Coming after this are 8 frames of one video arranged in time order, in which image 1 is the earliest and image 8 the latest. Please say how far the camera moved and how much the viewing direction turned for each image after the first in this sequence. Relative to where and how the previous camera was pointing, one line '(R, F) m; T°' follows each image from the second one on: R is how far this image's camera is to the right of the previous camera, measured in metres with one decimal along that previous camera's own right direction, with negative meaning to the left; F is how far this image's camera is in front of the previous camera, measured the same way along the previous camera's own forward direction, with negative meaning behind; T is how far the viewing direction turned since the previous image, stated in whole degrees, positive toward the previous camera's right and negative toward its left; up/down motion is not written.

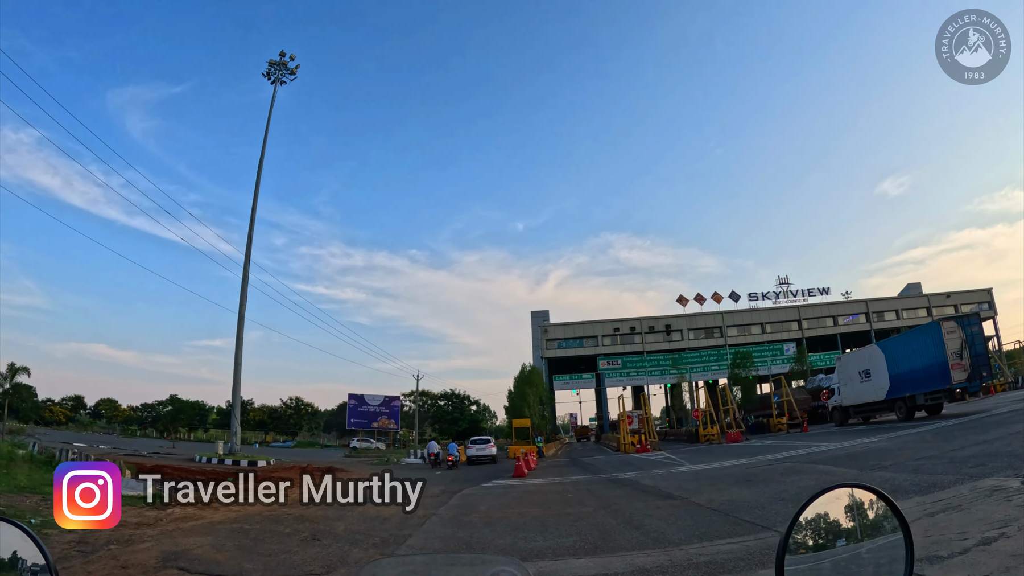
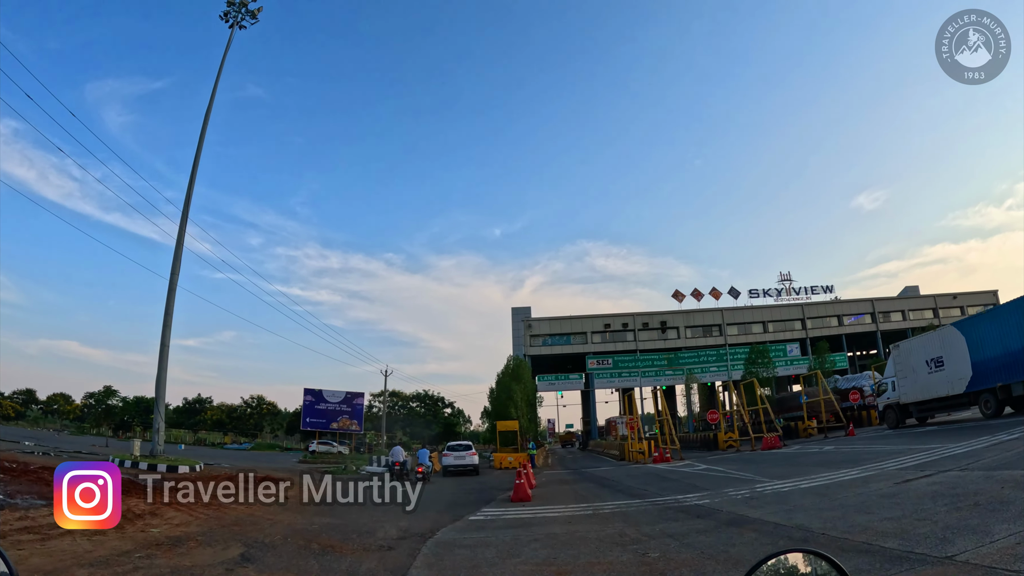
(-0.5, +5.8) m; +2°
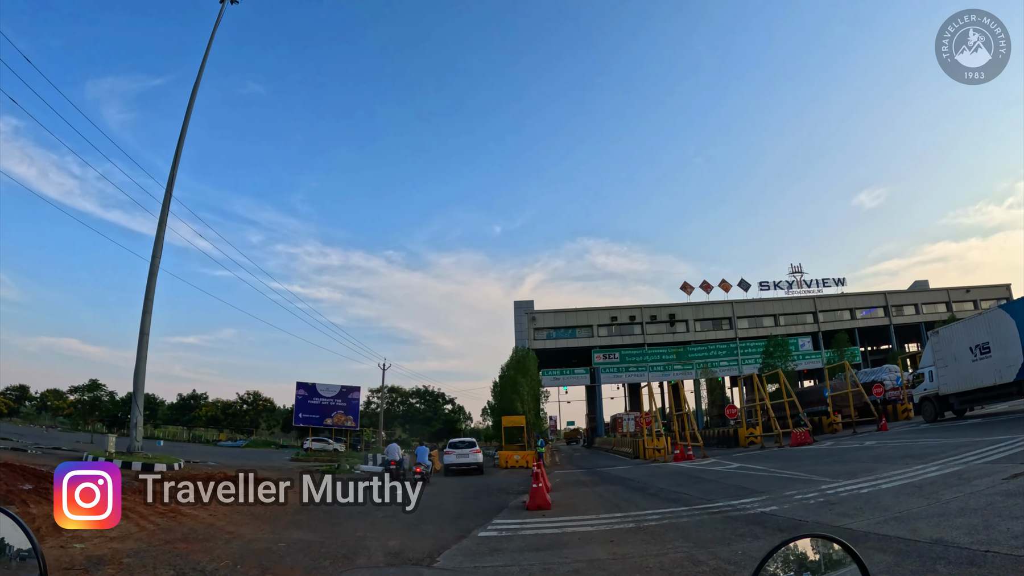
(-0.3, +2.0) m; 0°
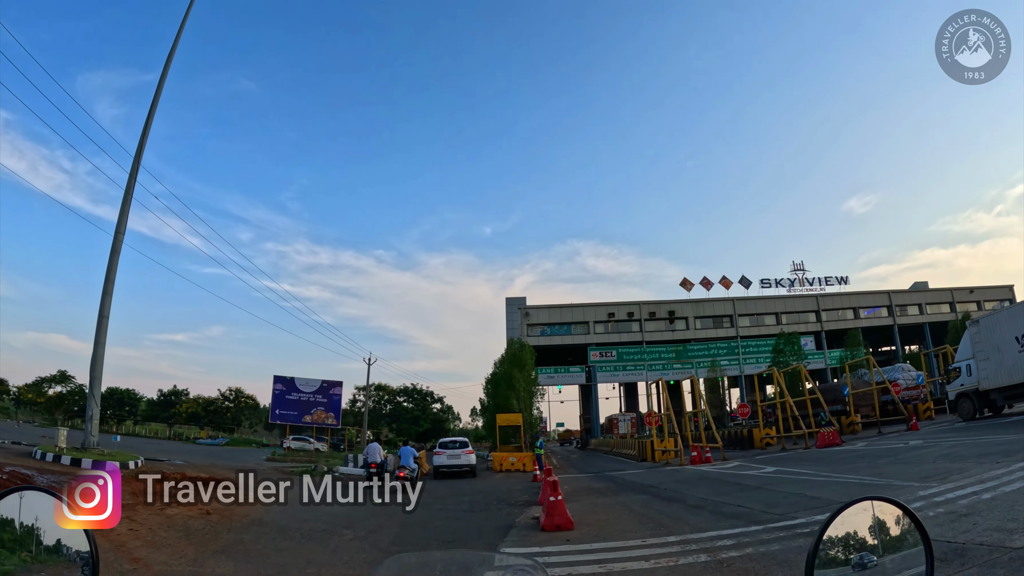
(-0.3, +2.3) m; +1°
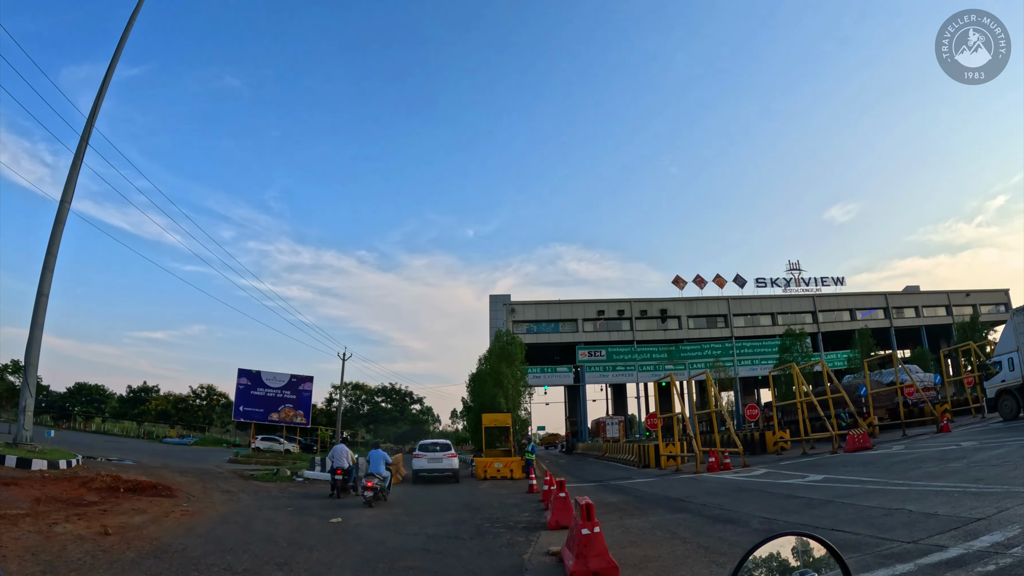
(-0.2, +2.5) m; +2°
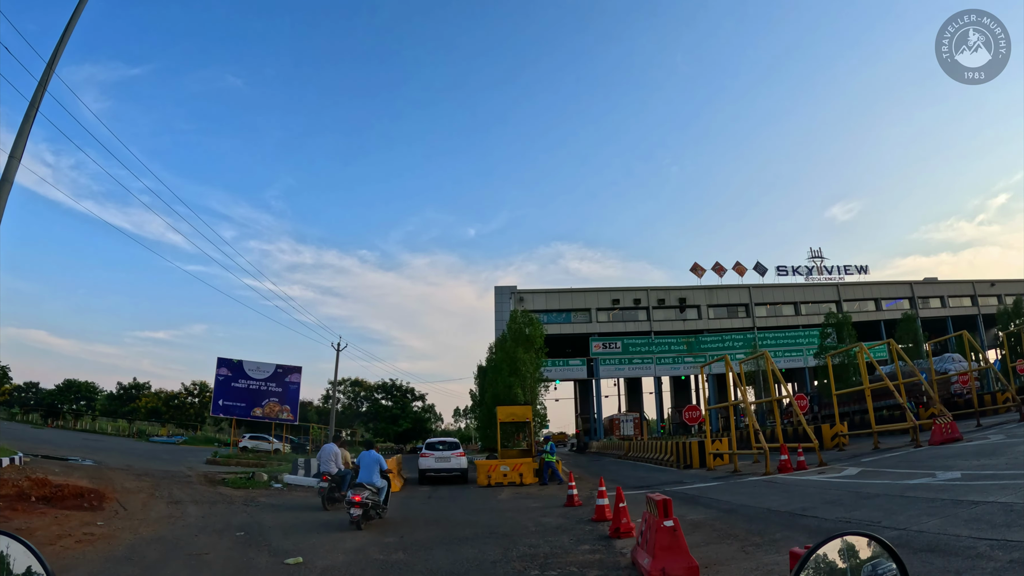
(-0.6, +3.4) m; 0°
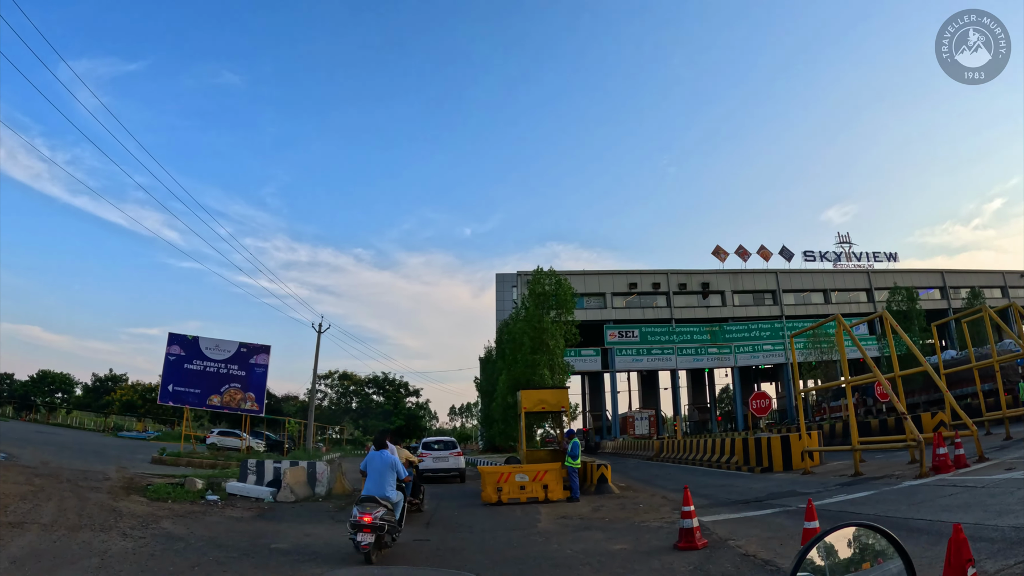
(-0.8, +4.7) m; +1°
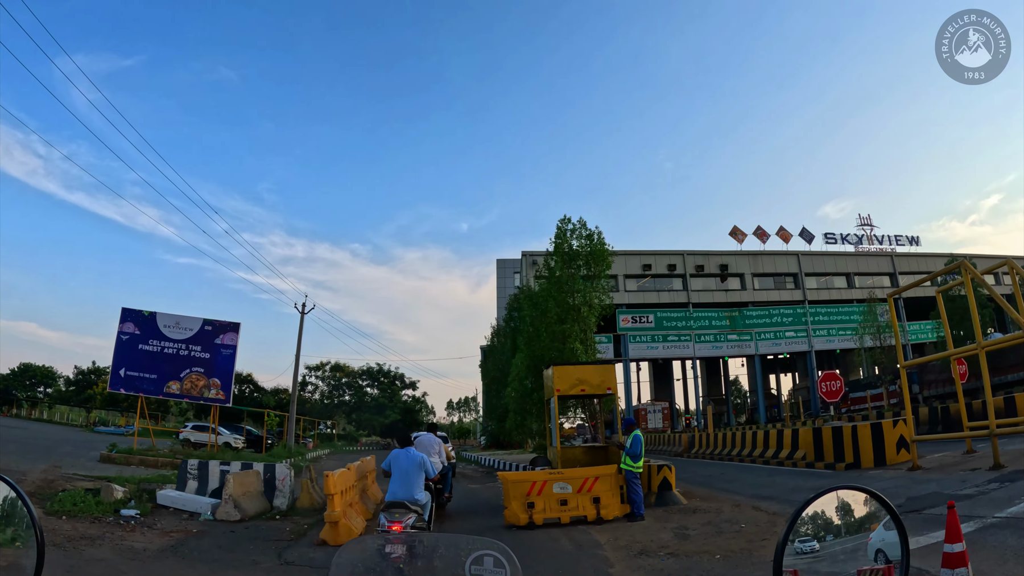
(-0.5, +3.2) m; 0°
